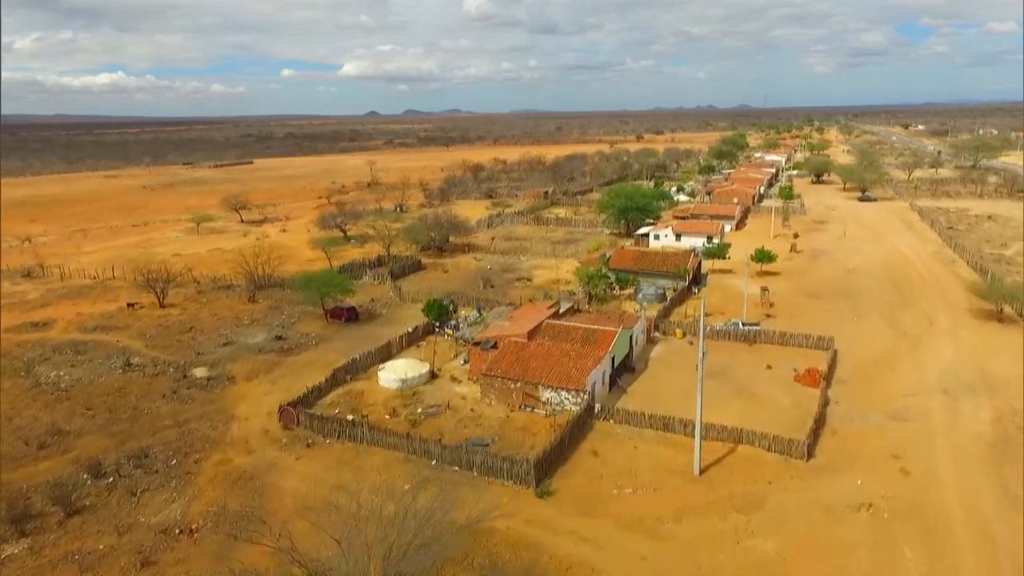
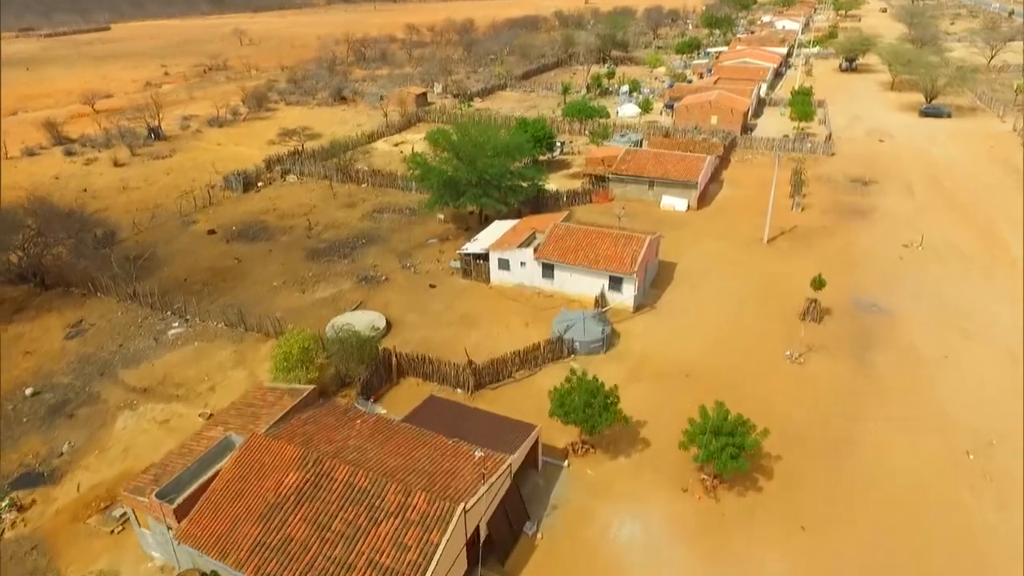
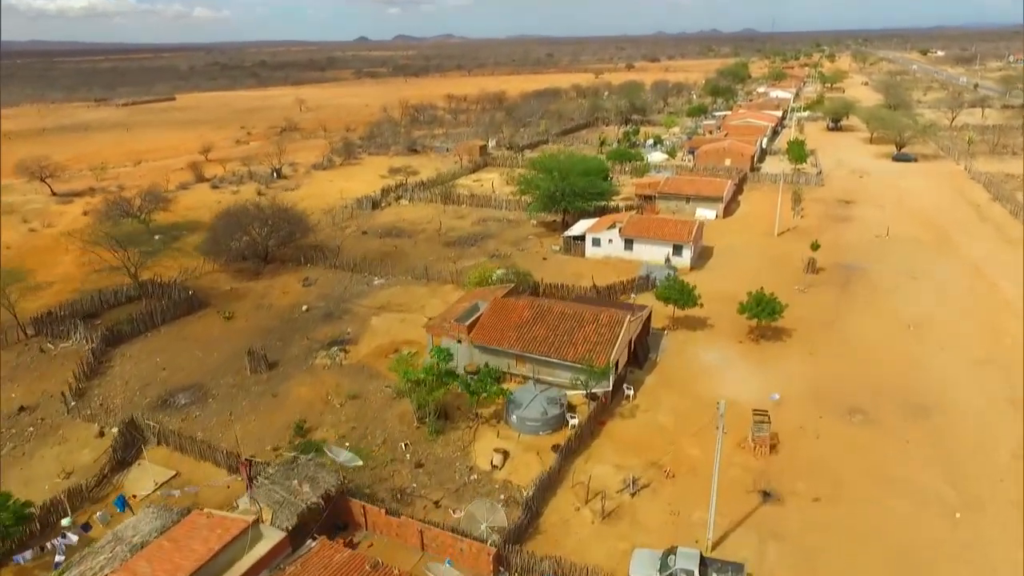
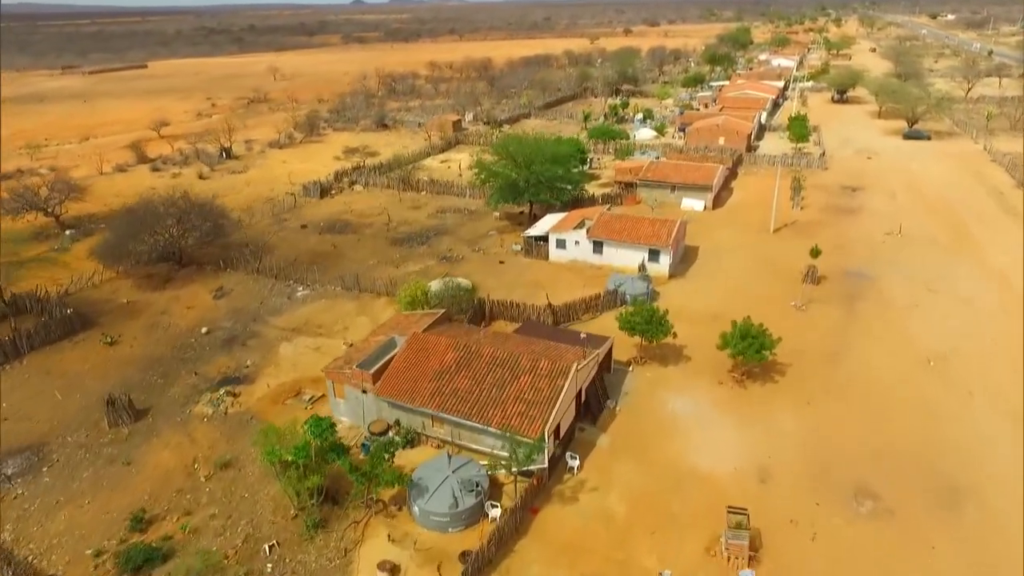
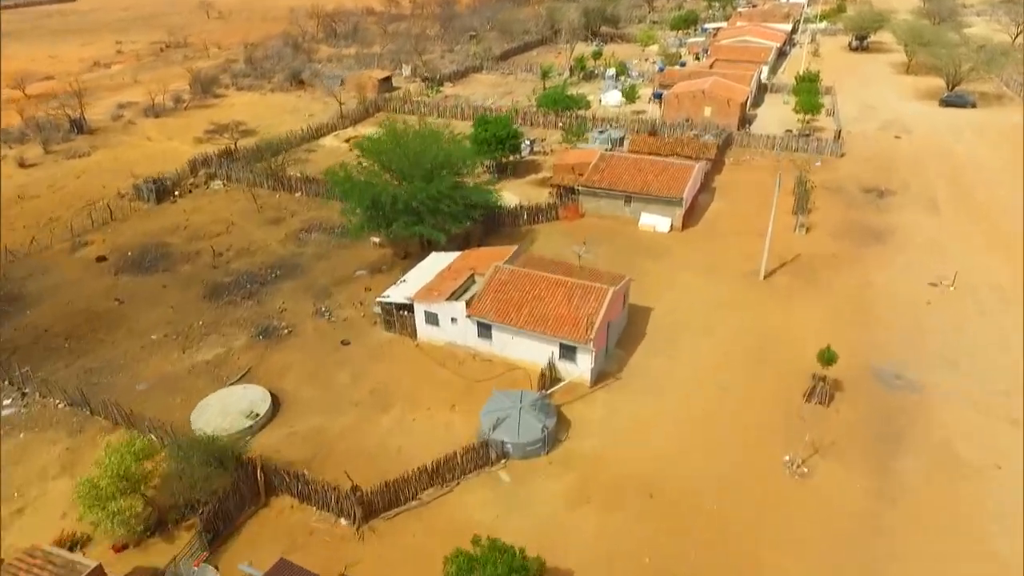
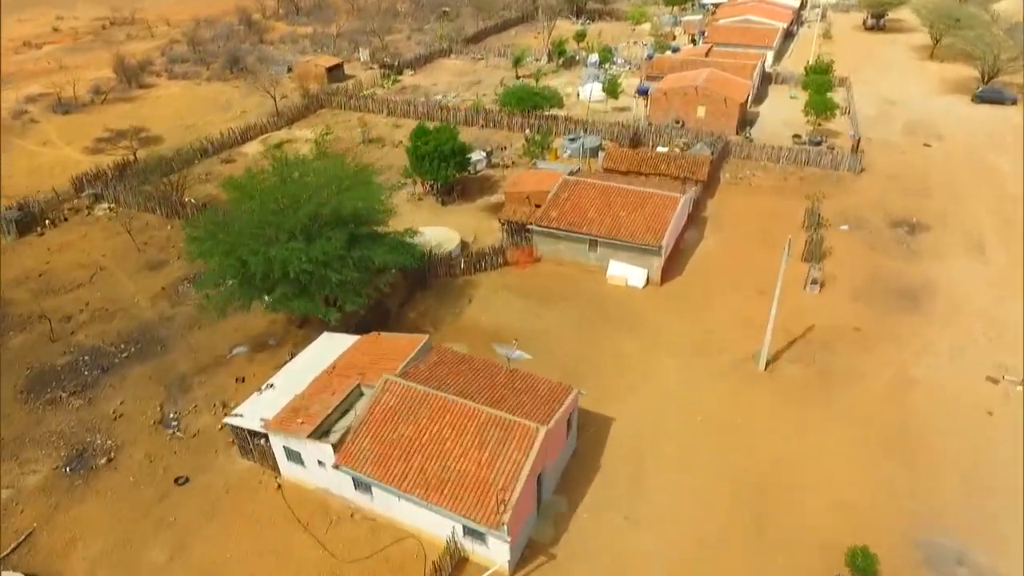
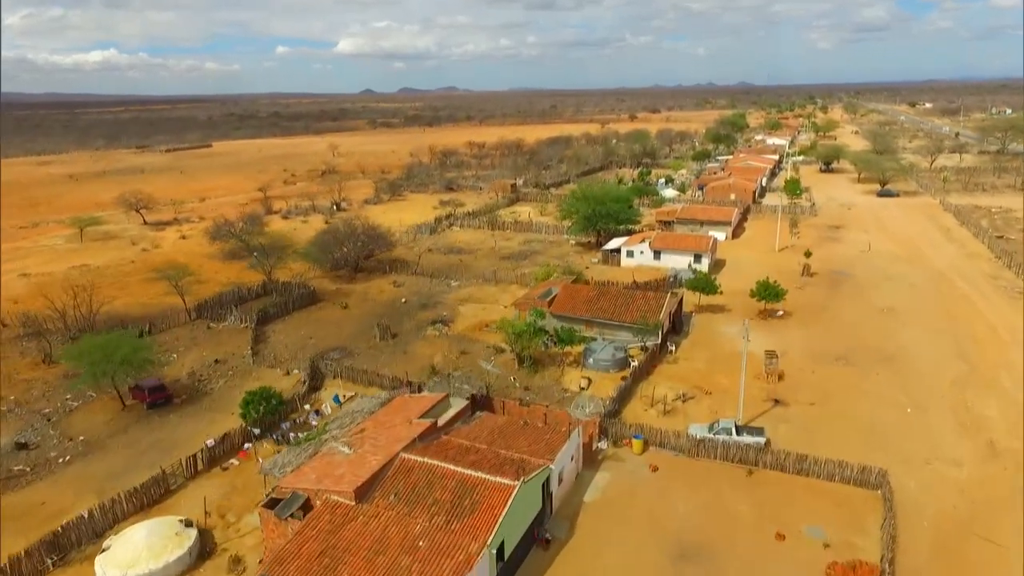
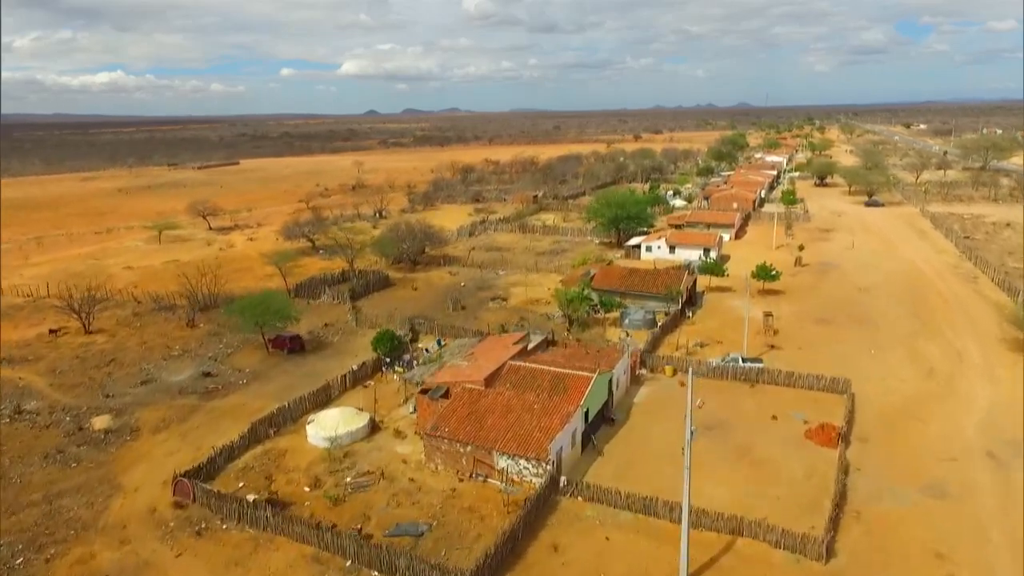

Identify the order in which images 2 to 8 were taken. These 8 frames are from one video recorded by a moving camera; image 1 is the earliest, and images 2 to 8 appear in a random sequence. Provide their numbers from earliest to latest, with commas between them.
8, 7, 3, 4, 2, 5, 6
